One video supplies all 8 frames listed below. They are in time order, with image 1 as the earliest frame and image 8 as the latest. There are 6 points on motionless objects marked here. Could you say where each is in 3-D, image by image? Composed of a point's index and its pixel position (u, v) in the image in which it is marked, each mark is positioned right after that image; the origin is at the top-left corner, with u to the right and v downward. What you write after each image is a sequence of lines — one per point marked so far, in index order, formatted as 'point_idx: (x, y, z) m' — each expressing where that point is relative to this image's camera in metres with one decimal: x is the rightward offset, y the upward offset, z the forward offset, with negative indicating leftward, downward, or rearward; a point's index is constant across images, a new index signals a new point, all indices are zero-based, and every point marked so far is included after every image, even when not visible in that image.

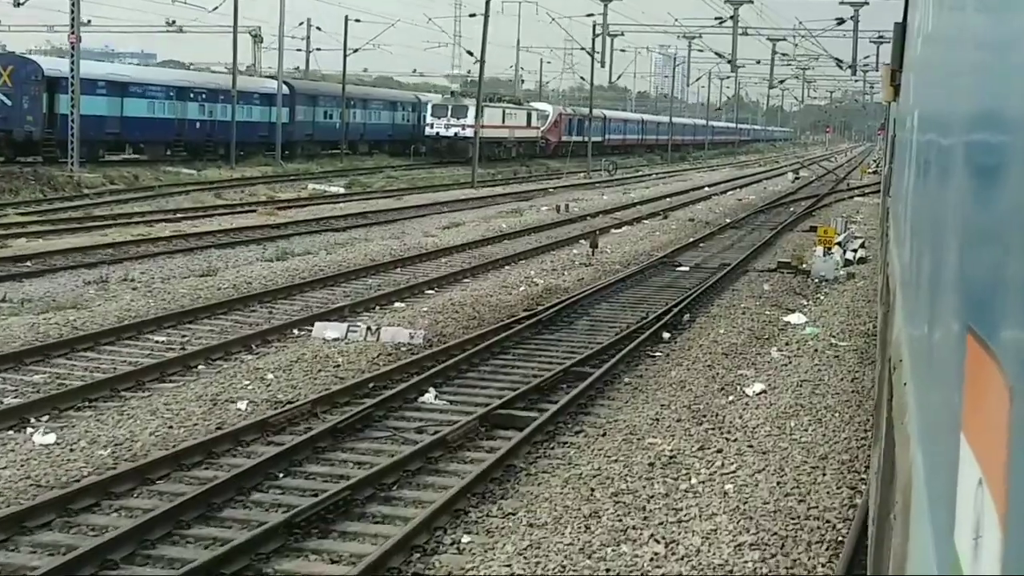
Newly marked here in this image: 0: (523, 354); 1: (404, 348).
0: (+0.1, -0.4, +12.1) m
1: (-0.6, -0.3, +12.0) m
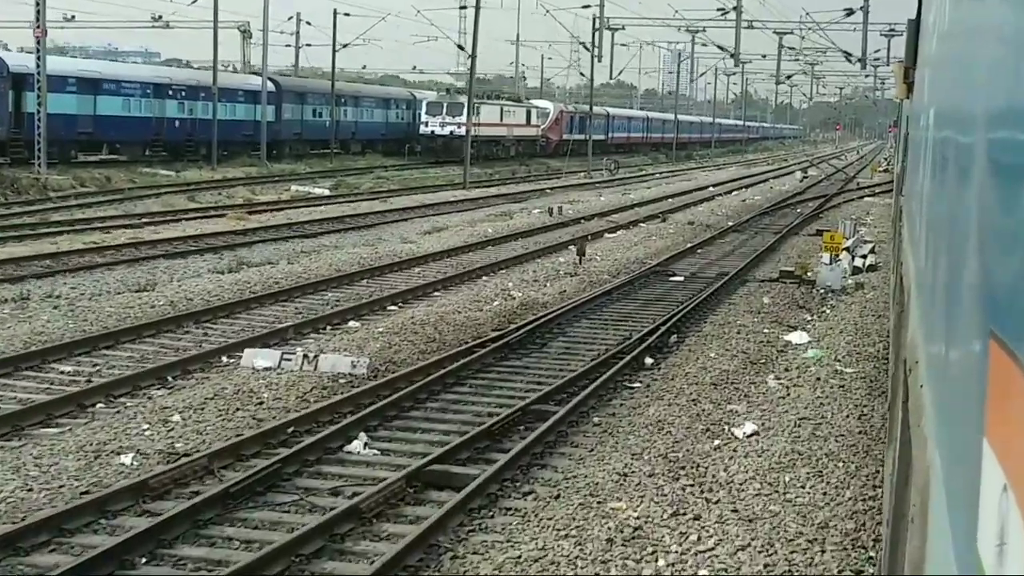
0: (-0.2, -0.5, +10.6) m
1: (-0.9, -0.5, +10.4) m
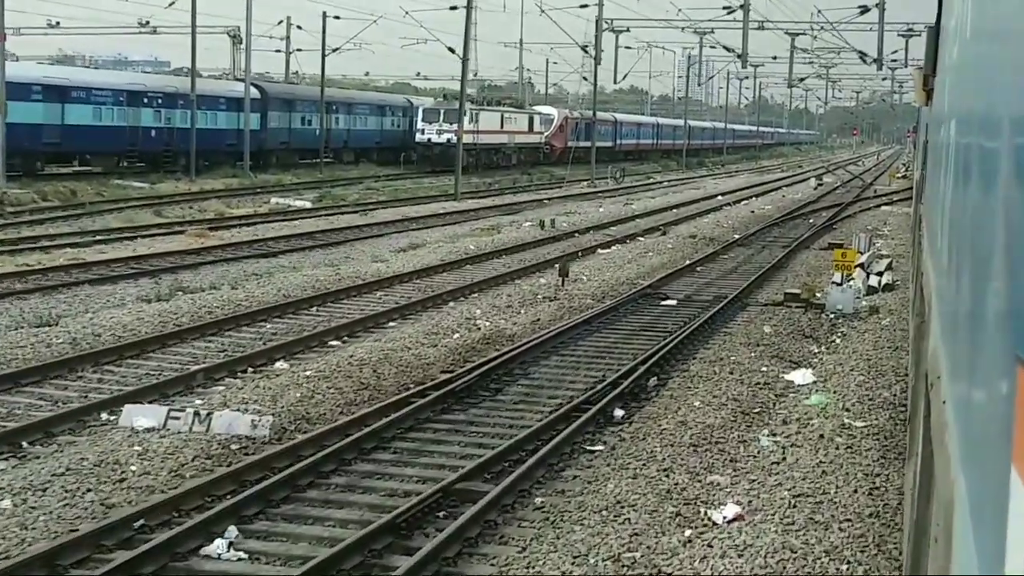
0: (-0.4, -0.7, +8.6) m
1: (-1.1, -0.6, +8.5) m
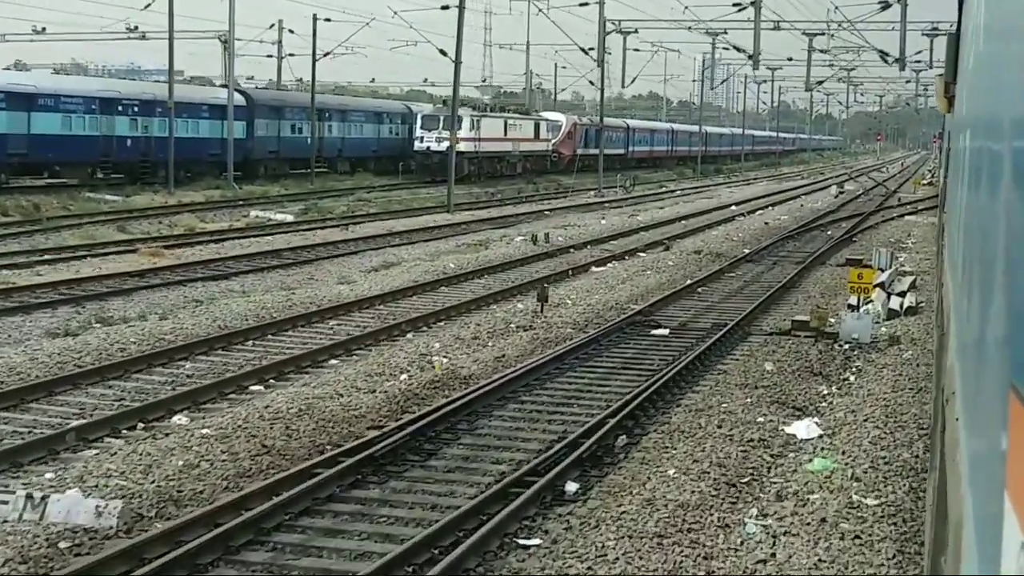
0: (-0.7, -0.8, +6.8) m
1: (-1.4, -0.8, +6.6) m
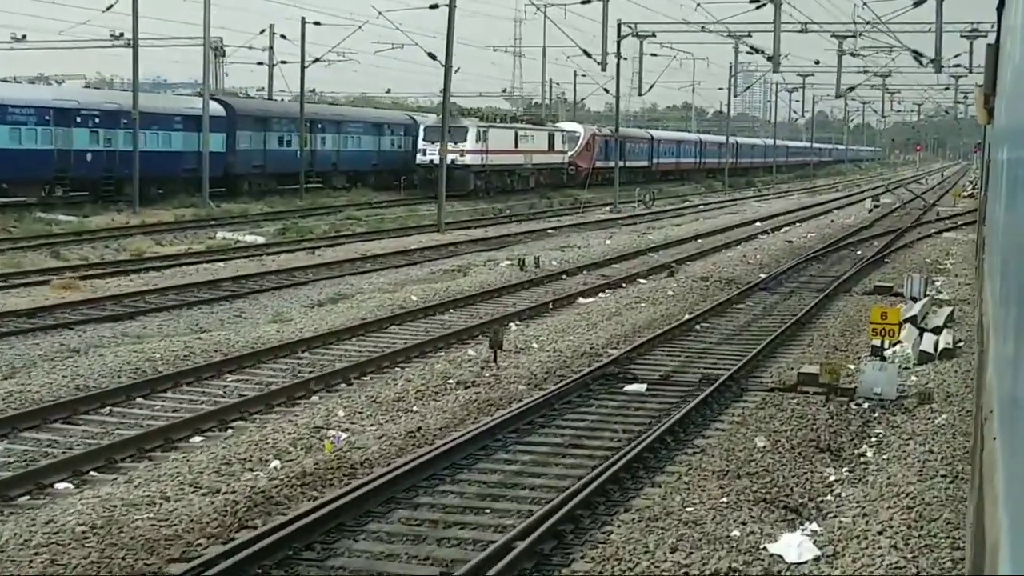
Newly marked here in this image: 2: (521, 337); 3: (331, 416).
0: (-1.2, -1.0, +4.1) m
1: (-1.9, -1.0, +3.9) m
2: (+0.1, -0.3, +14.2) m
3: (-0.9, -0.6, +10.0) m
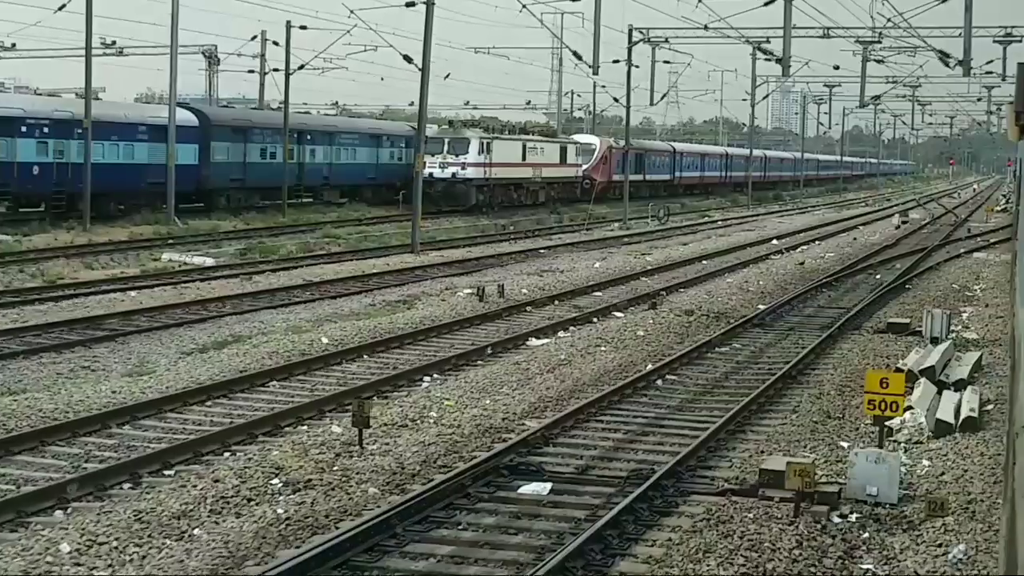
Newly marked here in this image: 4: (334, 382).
0: (-1.9, -1.2, +0.9) m
1: (-2.6, -1.2, +0.8) m
2: (-0.5, -0.6, +11.0) m
3: (-1.5, -0.8, +6.8) m
4: (-1.1, -0.5, +12.4) m
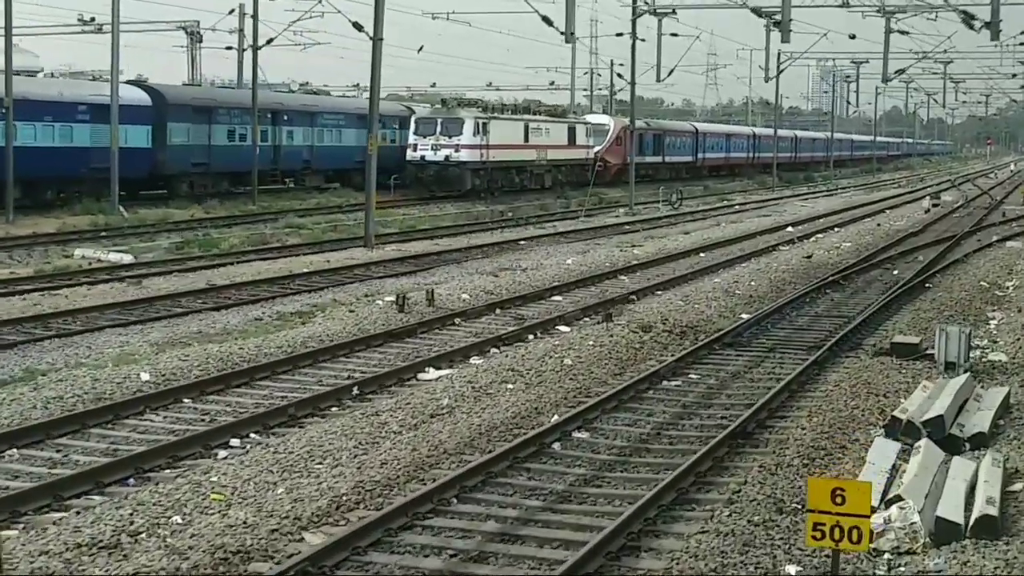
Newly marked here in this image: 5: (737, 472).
0: (-2.8, -1.5, -2.7) m
1: (-3.5, -1.5, -2.8) m
2: (-1.2, -0.7, +7.4) m
3: (-2.3, -1.0, +3.2) m
4: (-1.8, -0.6, +8.8) m
5: (+0.9, -0.7, +8.4) m
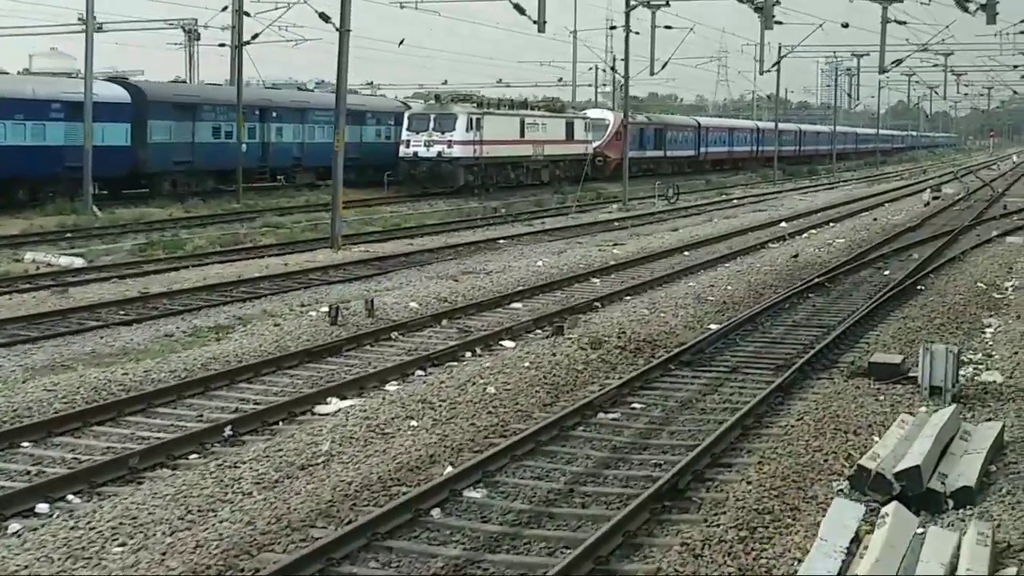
0: (-3.4, -1.7, -4.5) m
1: (-4.1, -1.6, -4.5) m
2: (-1.7, -0.8, +5.6) m
3: (-2.8, -1.2, +1.5) m
4: (-2.2, -0.7, +7.1) m
5: (+0.4, -0.8, +6.6) m
